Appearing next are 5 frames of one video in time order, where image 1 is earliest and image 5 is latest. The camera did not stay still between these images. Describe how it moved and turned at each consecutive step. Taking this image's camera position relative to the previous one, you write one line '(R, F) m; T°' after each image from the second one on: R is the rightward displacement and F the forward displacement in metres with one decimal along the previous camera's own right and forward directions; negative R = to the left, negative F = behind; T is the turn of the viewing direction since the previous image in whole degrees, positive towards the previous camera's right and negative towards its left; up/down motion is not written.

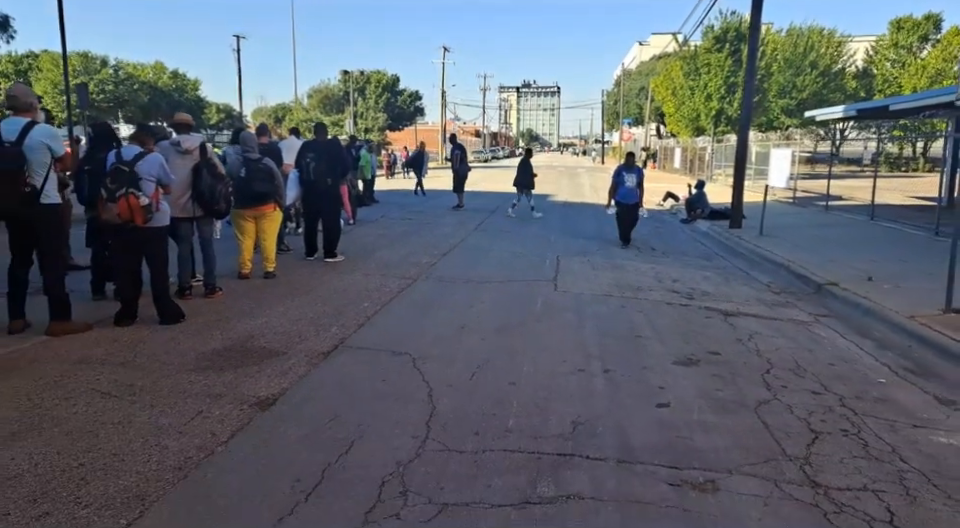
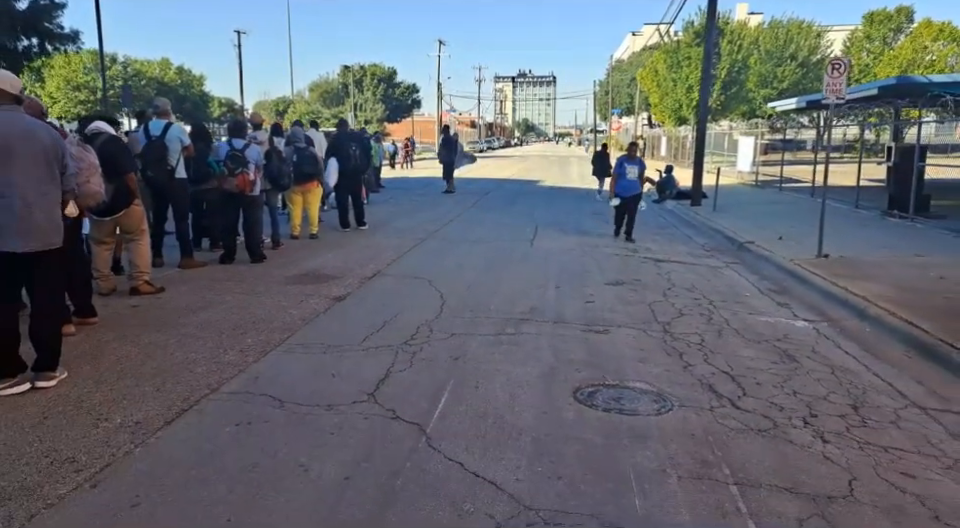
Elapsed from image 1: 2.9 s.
(0.0, -3.0) m; 0°
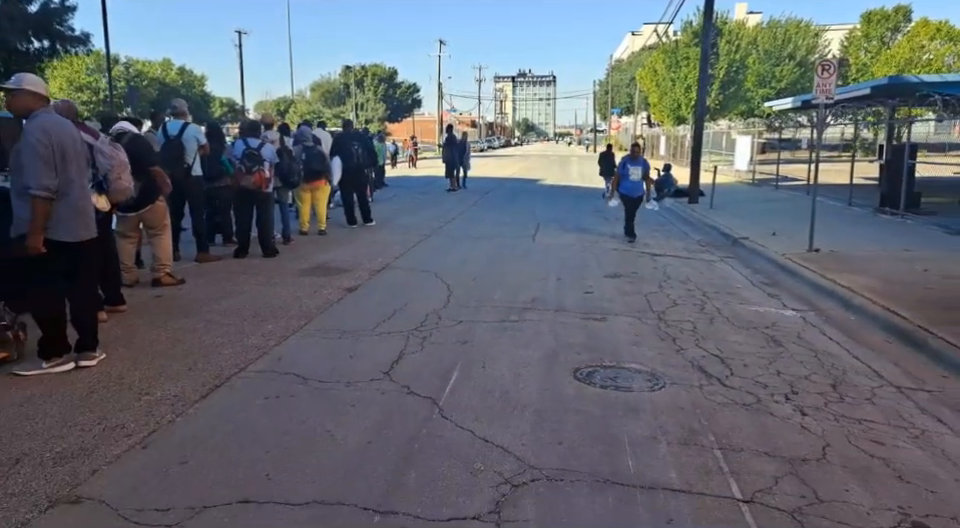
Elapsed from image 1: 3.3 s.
(0.0, -0.4) m; 0°
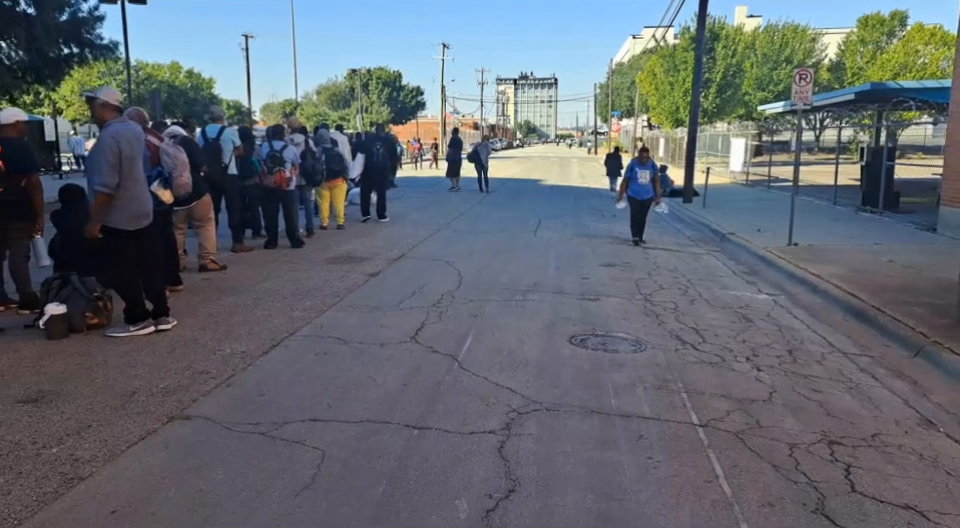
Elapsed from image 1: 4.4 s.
(-0.1, -1.1) m; 0°
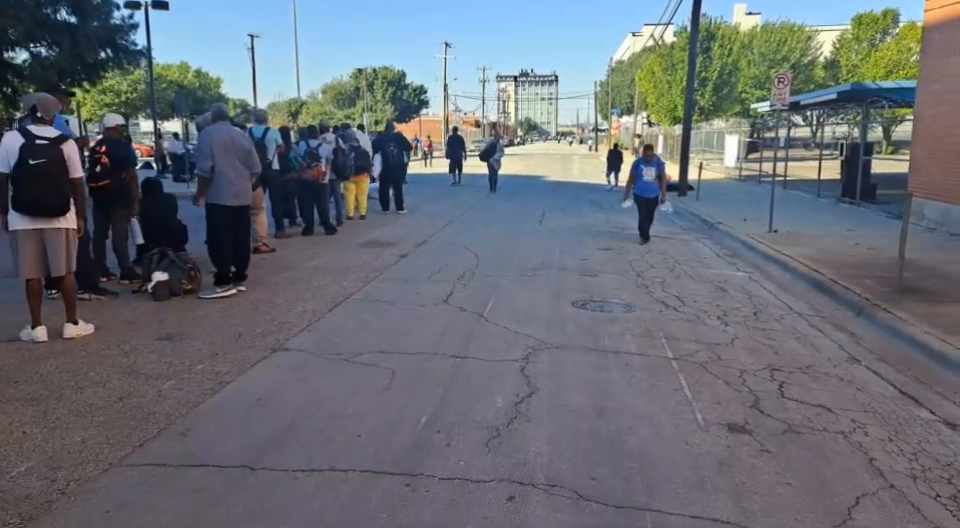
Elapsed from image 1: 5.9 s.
(-0.2, -1.4) m; 0°
